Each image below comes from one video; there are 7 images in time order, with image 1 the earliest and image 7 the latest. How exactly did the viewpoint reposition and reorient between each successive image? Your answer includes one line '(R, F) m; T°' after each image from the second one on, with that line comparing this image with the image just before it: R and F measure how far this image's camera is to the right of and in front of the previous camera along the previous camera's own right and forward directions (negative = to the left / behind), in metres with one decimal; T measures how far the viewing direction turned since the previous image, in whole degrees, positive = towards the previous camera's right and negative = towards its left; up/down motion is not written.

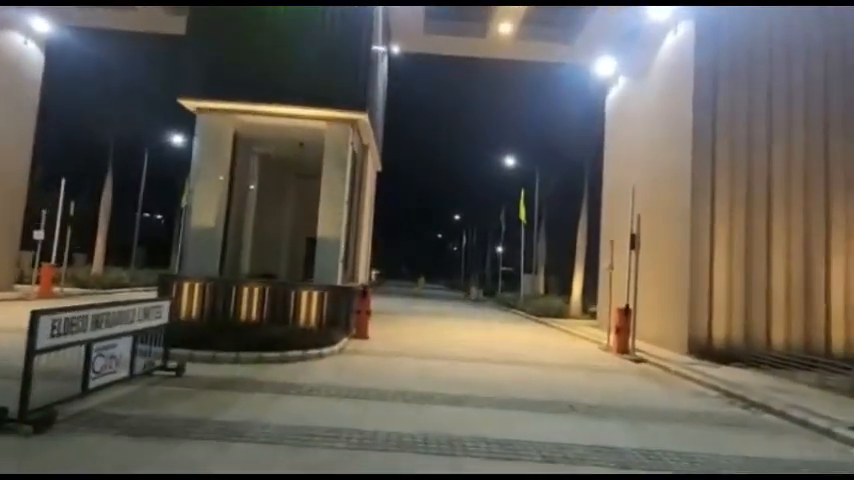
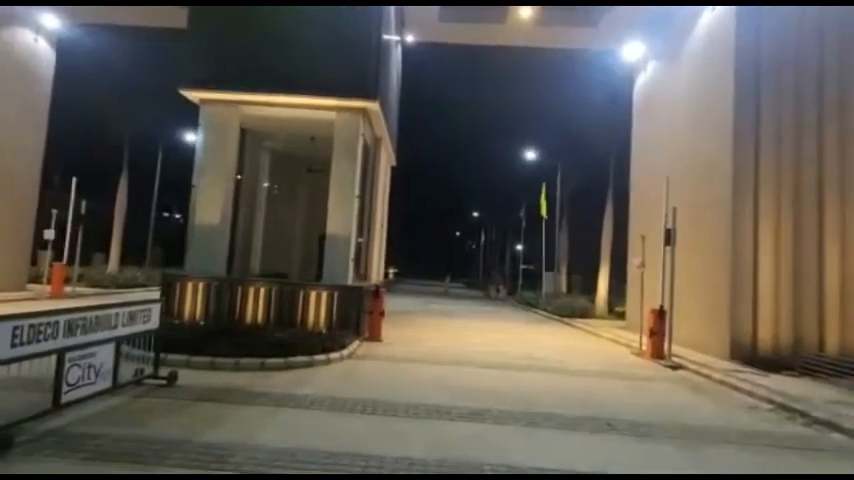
(+0.1, +1.0) m; -2°
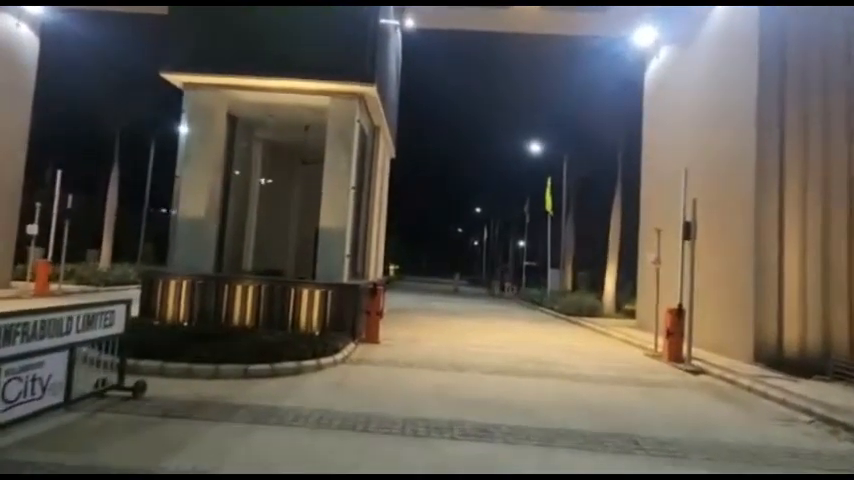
(0.0, +0.9) m; 0°
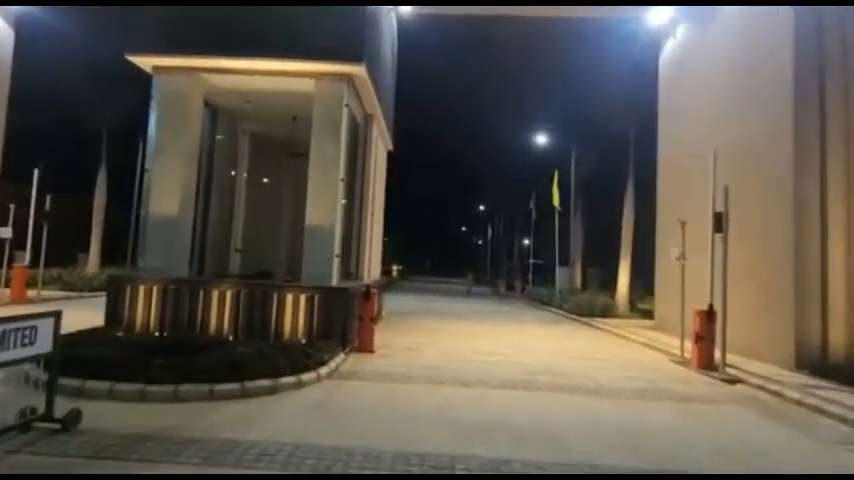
(+0.2, +1.3) m; -1°
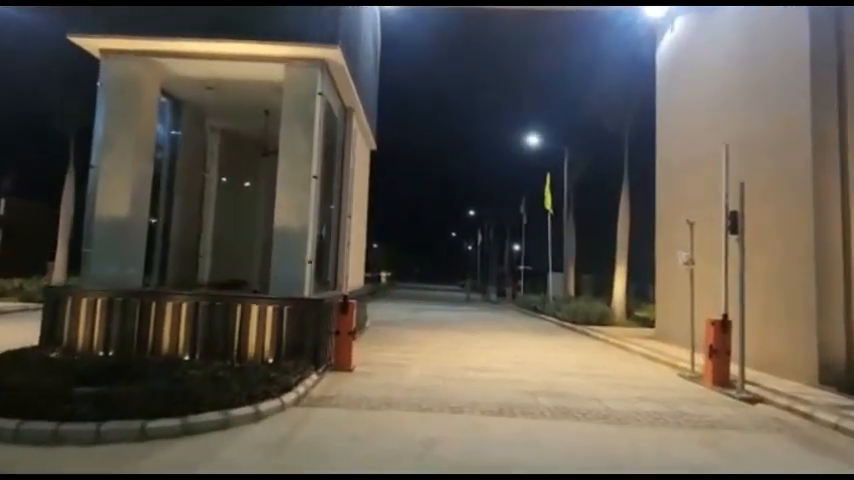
(+0.1, +1.2) m; +1°
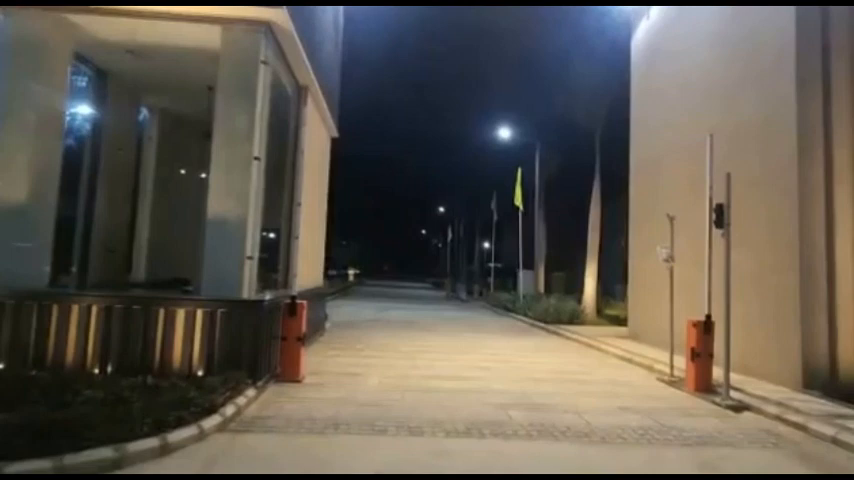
(+0.2, +1.2) m; +4°
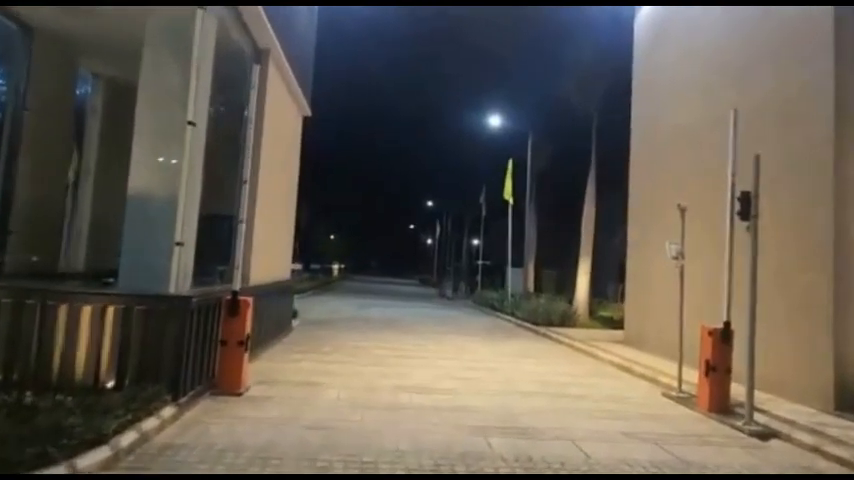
(+0.3, +1.5) m; +1°
